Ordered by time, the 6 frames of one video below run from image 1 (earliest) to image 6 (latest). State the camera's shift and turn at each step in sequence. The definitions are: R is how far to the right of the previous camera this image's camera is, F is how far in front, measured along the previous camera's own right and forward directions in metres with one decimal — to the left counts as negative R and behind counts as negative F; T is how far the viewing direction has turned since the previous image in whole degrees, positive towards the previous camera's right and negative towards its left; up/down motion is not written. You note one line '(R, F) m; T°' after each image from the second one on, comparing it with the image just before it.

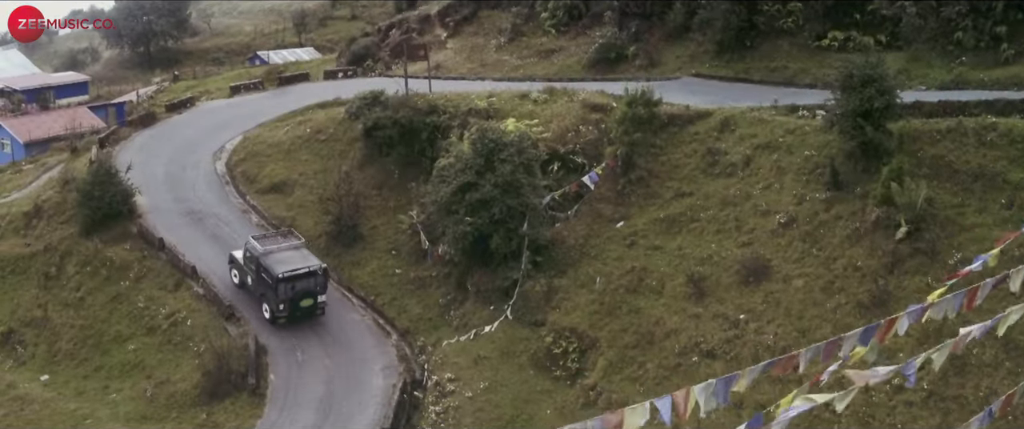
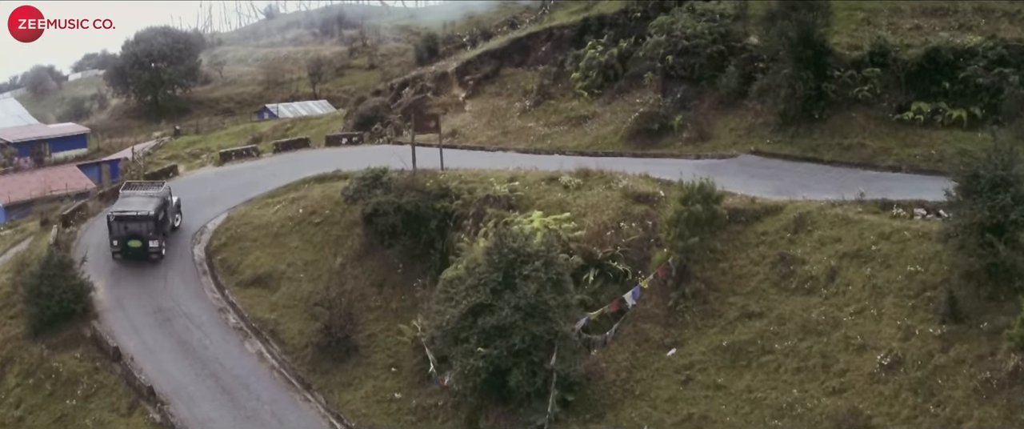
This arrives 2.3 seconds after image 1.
(0.0, +3.6) m; -1°
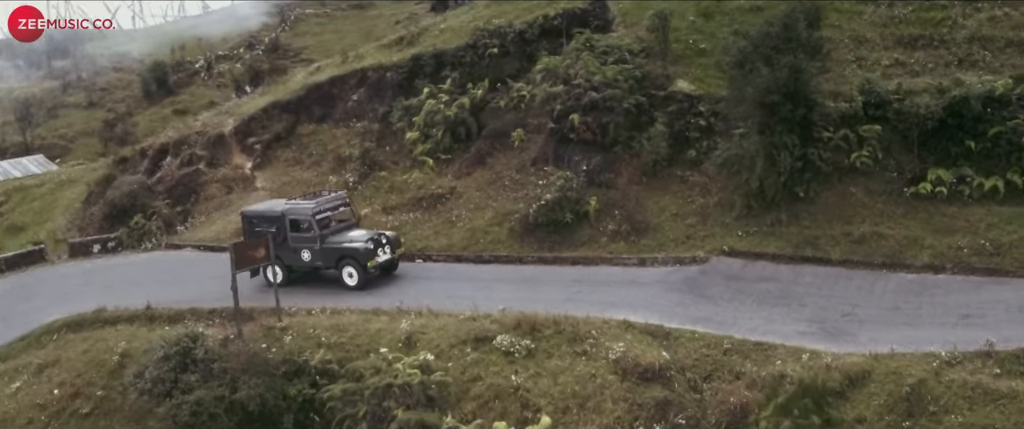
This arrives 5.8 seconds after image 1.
(-1.7, +6.8) m; +13°
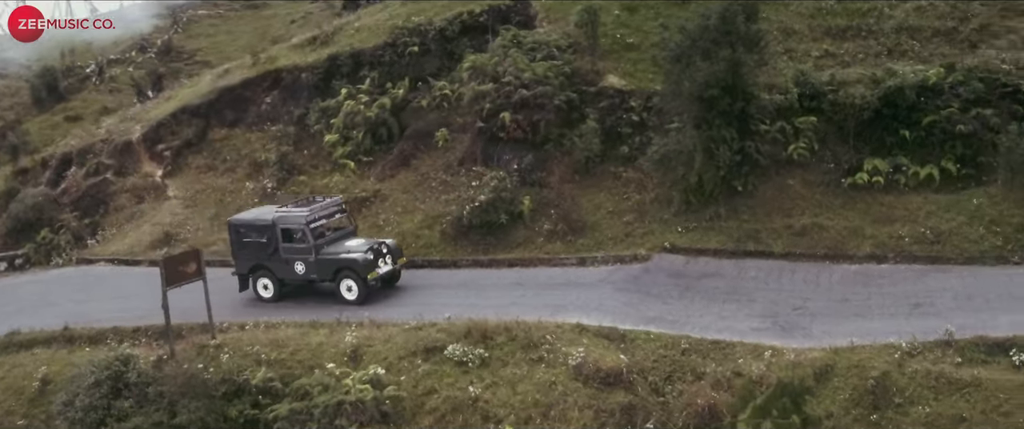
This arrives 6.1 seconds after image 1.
(-0.5, +0.4) m; +5°
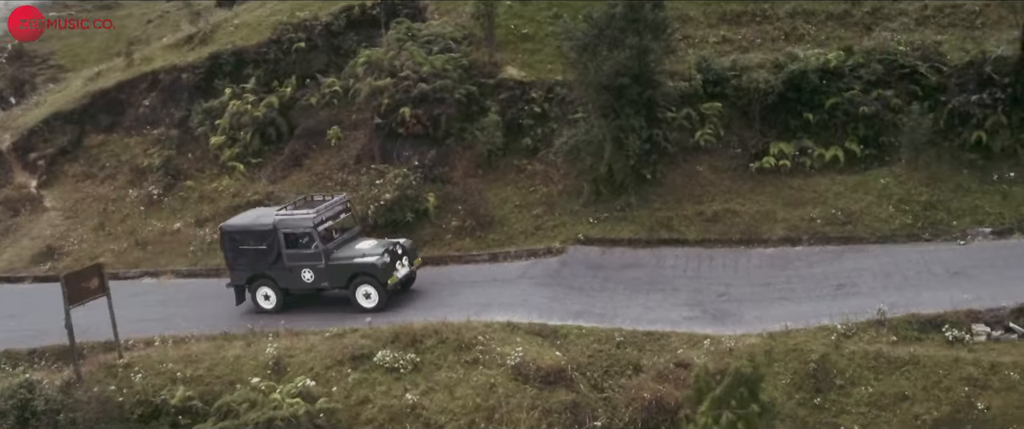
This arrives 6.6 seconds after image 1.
(-0.6, +0.3) m; +7°
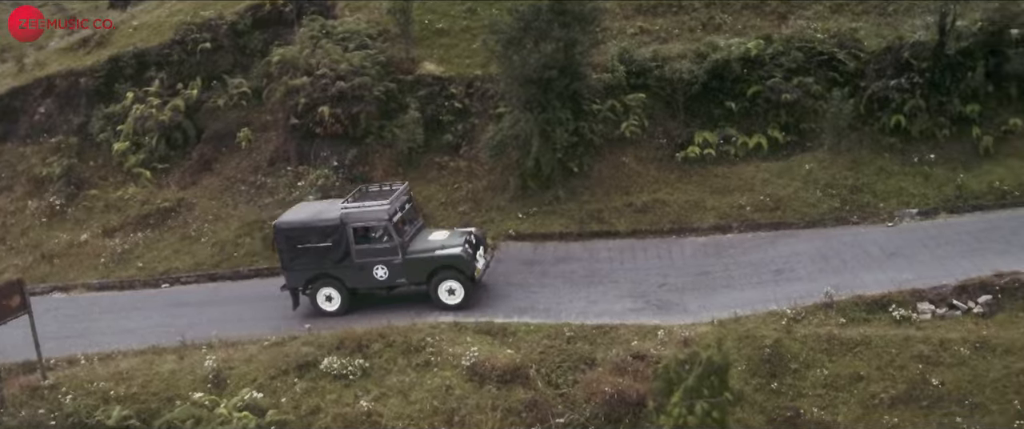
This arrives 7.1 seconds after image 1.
(-0.6, +0.2) m; +6°
